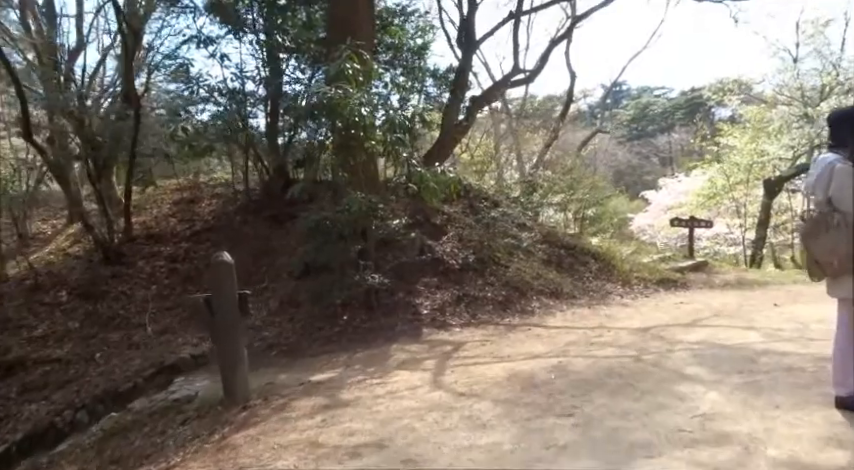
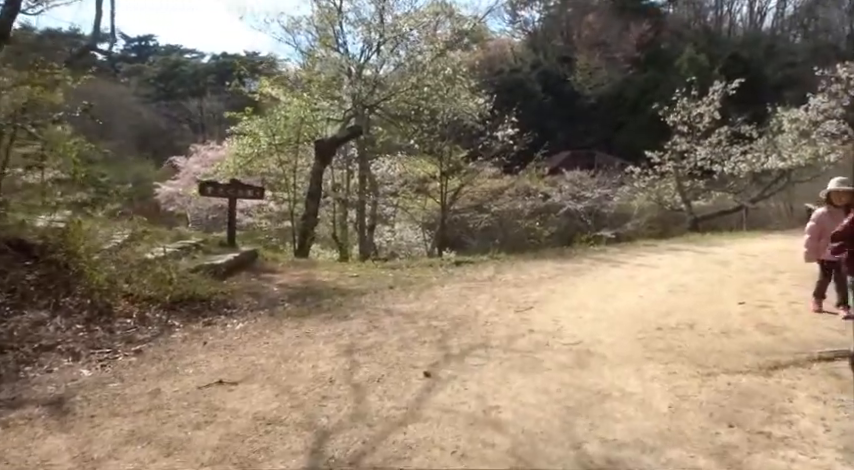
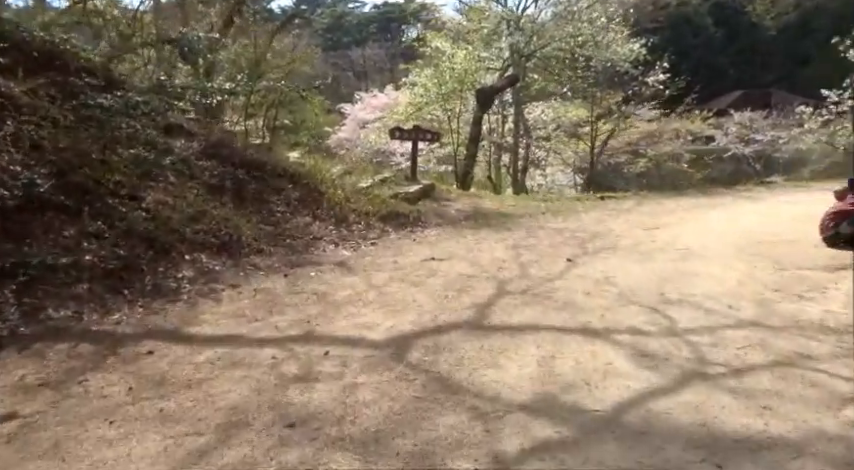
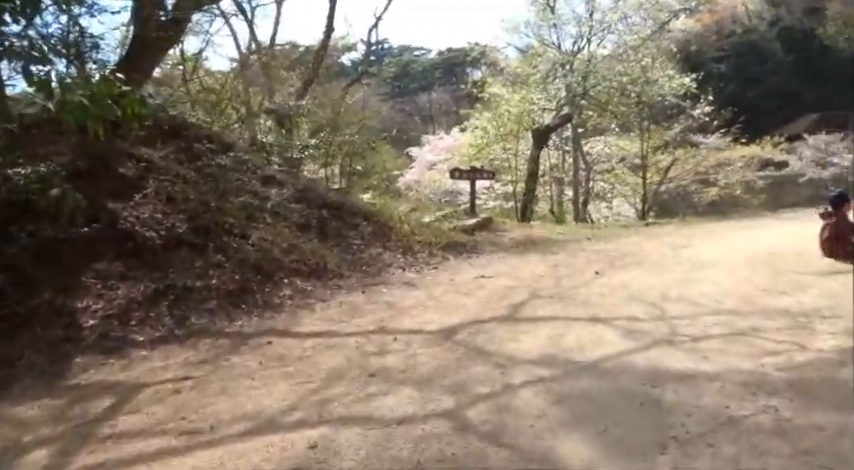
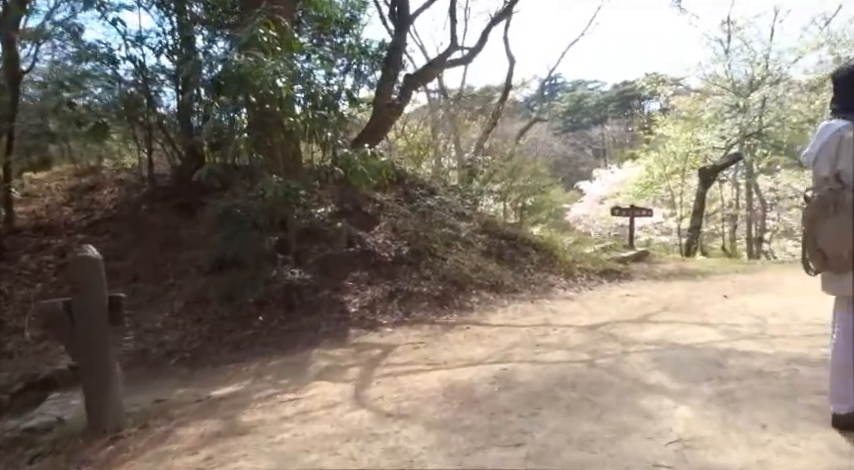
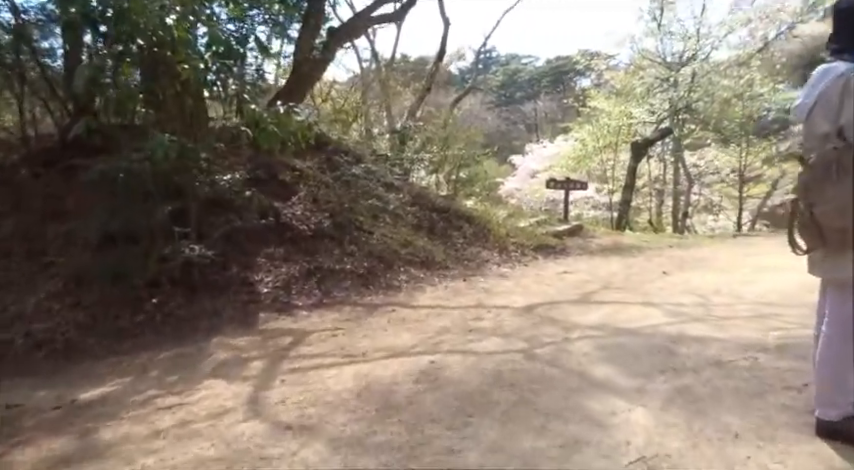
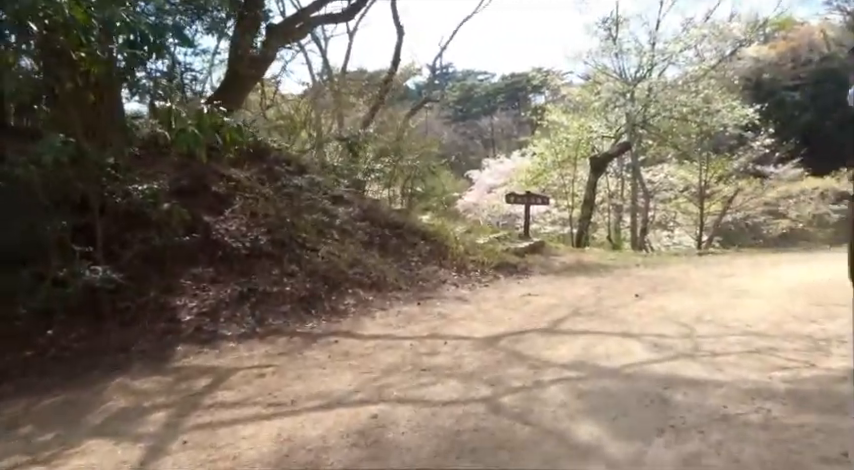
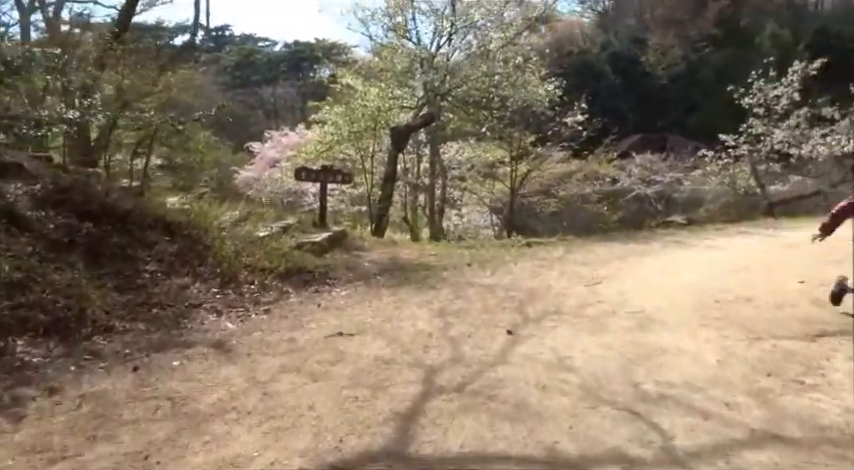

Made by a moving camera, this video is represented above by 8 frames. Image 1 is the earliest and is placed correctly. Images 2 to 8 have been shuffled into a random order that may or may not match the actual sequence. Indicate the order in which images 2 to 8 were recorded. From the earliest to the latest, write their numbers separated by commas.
5, 6, 7, 4, 3, 8, 2
